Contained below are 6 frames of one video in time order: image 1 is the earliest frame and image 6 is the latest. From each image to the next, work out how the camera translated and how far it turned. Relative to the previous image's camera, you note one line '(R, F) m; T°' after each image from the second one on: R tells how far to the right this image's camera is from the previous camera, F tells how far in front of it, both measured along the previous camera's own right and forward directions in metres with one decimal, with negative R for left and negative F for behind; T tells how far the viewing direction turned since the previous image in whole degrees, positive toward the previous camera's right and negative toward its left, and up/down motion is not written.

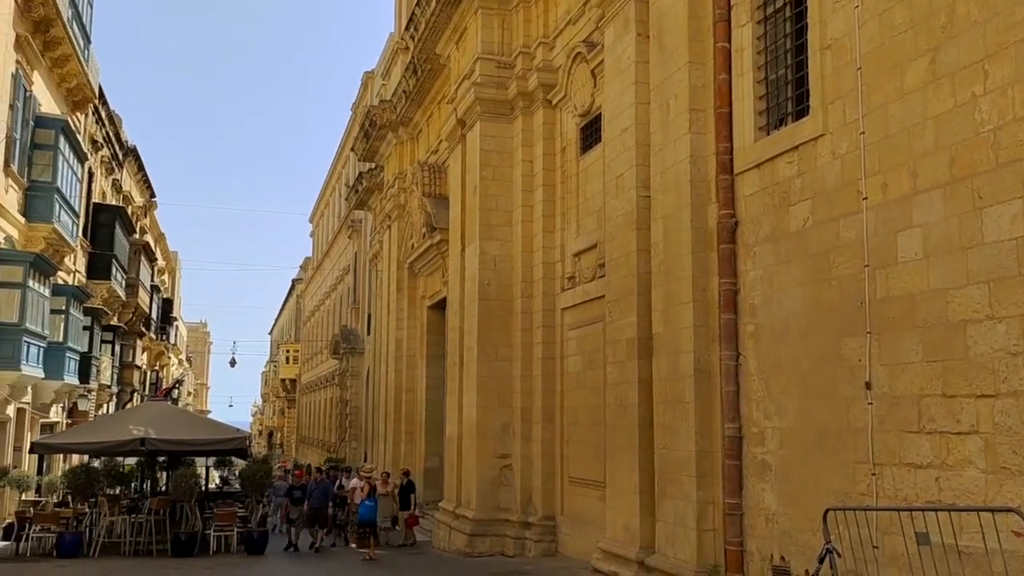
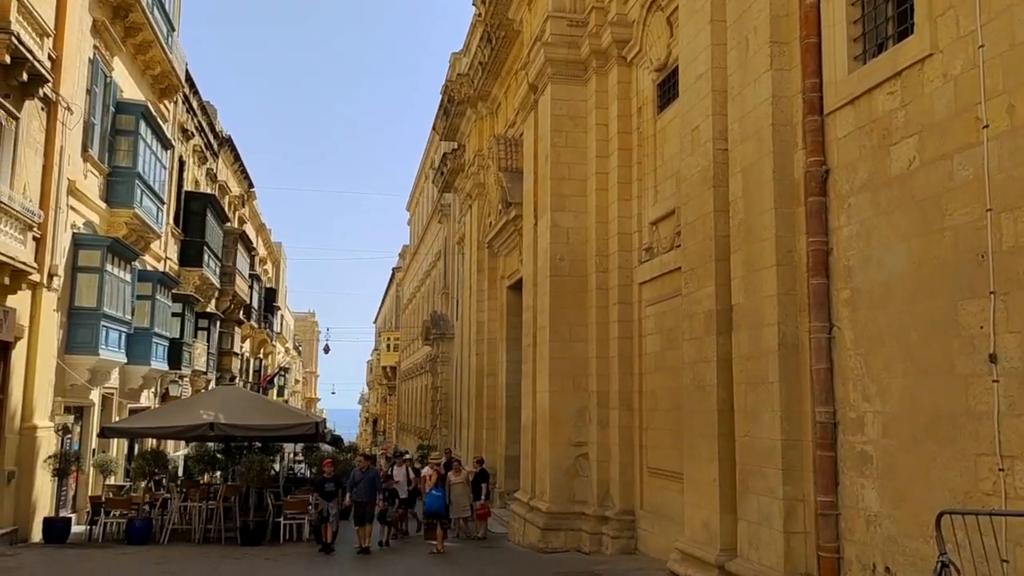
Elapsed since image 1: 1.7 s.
(+0.4, +1.0) m; -7°
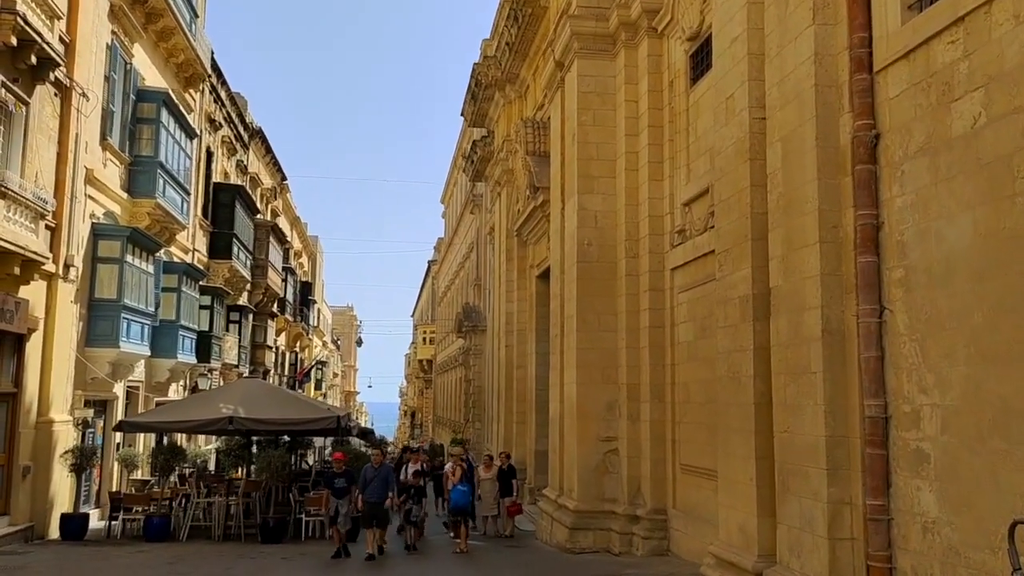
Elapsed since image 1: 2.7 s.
(+0.2, +0.6) m; -2°
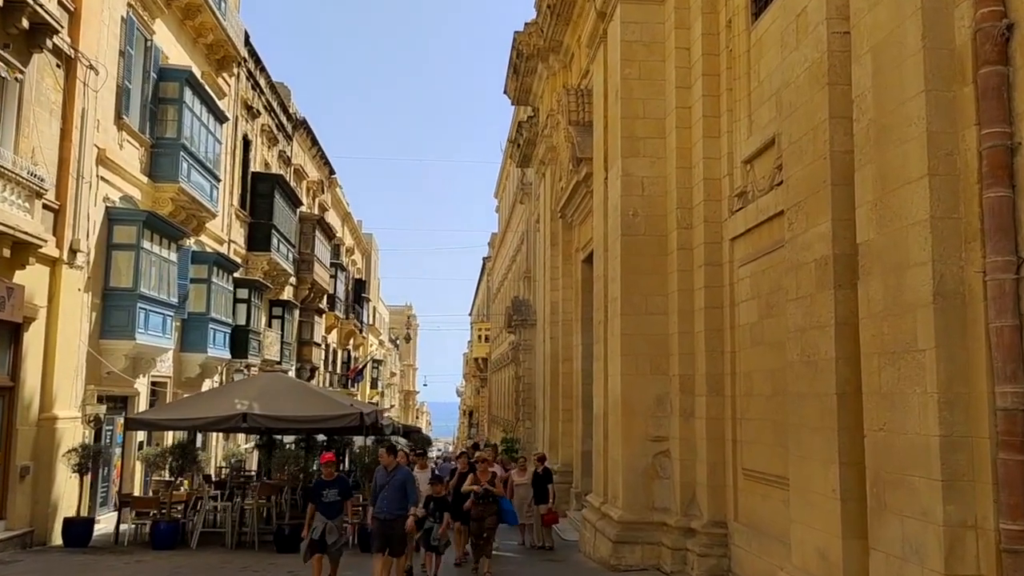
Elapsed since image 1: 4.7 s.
(+0.3, +1.5) m; -4°
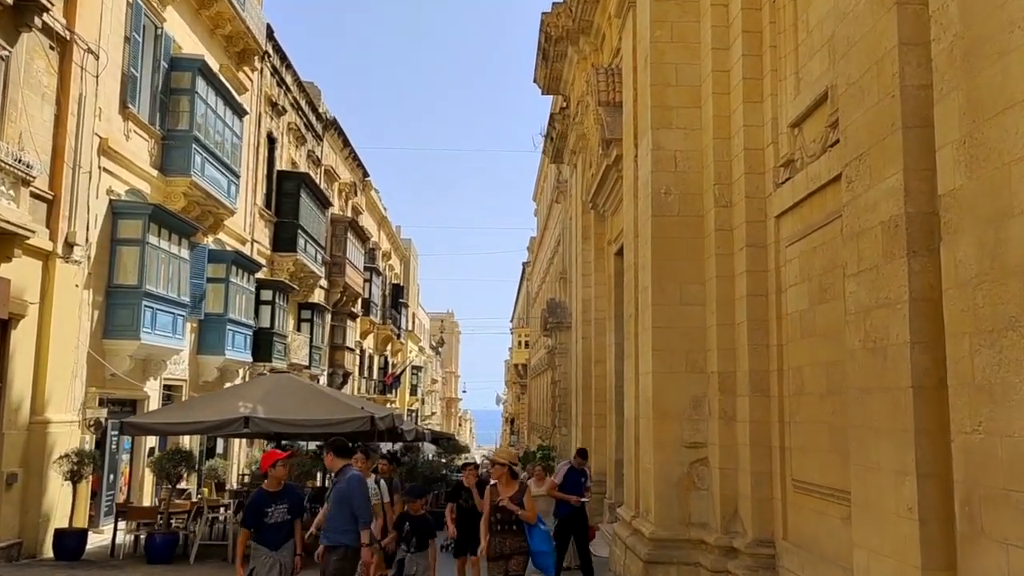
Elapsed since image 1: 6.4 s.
(+0.3, +1.1) m; -3°
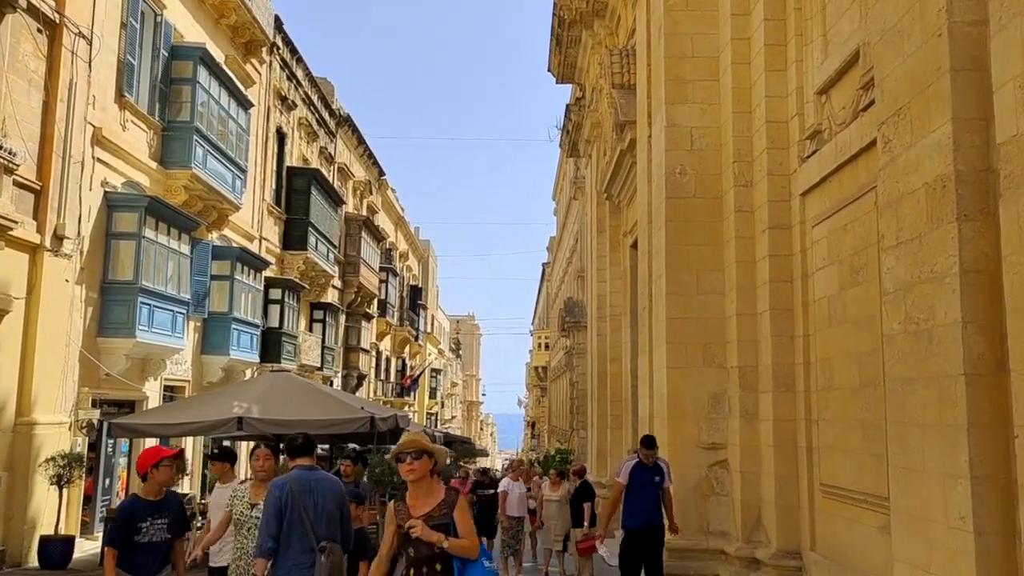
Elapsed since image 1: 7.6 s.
(+0.2, +0.7) m; -1°
